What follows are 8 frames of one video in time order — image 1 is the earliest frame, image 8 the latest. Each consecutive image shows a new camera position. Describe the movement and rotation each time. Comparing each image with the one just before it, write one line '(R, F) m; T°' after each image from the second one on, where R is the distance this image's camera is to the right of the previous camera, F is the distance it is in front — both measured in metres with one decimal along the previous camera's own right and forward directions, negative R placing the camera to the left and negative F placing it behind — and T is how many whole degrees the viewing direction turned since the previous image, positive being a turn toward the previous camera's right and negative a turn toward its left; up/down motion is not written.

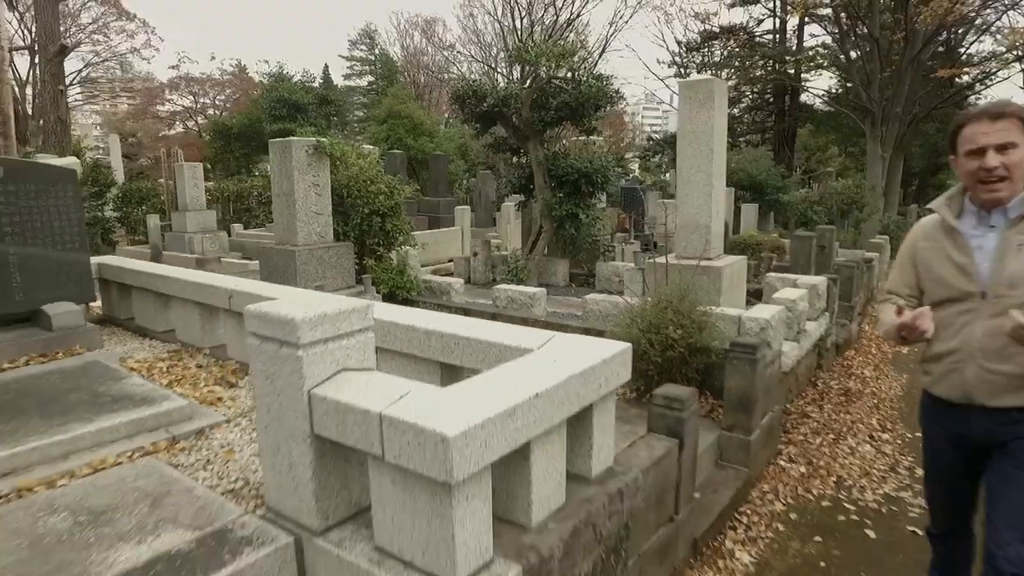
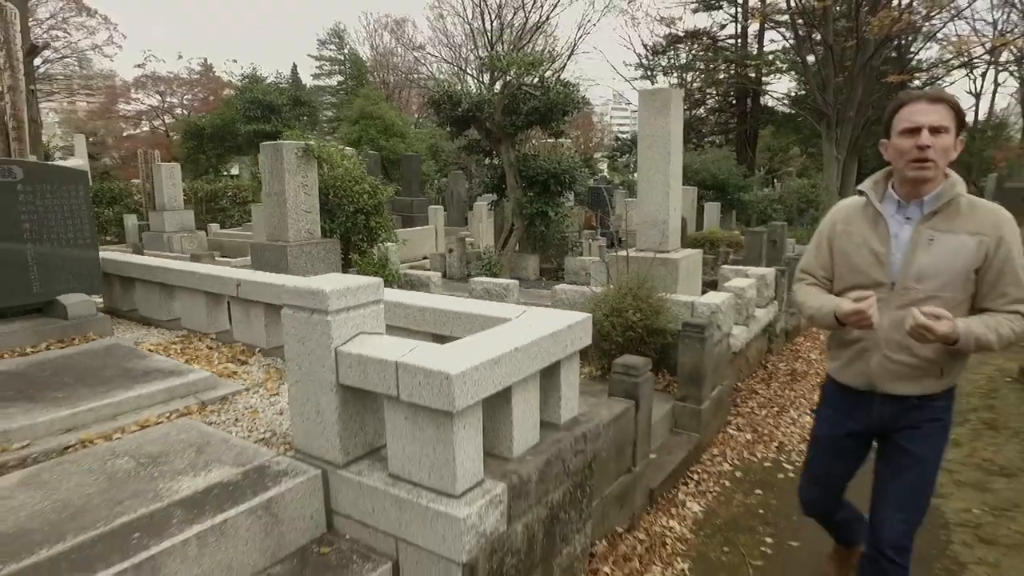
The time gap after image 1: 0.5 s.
(0.0, -0.4) m; +3°
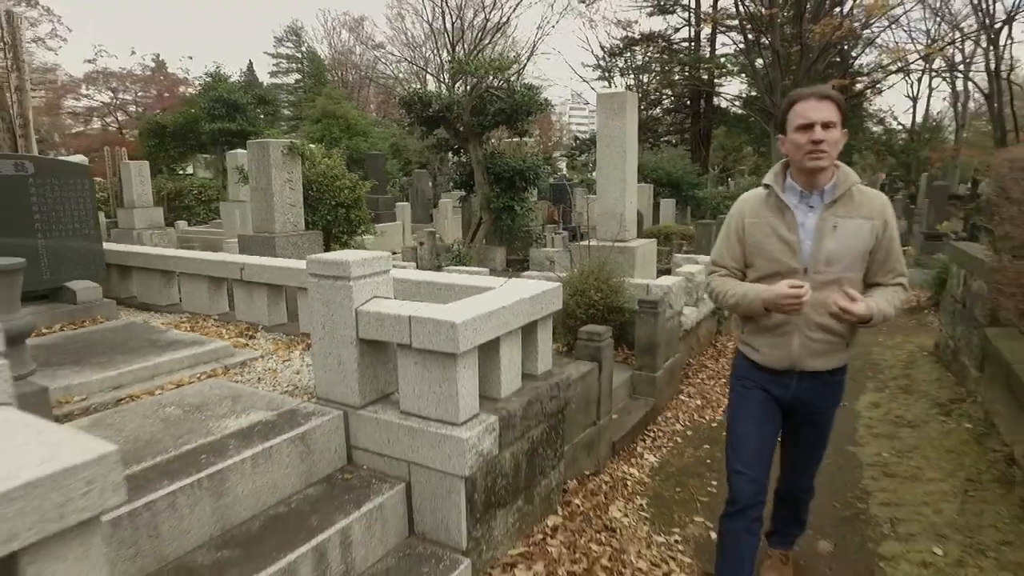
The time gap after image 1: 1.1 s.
(-0.1, -0.5) m; +3°
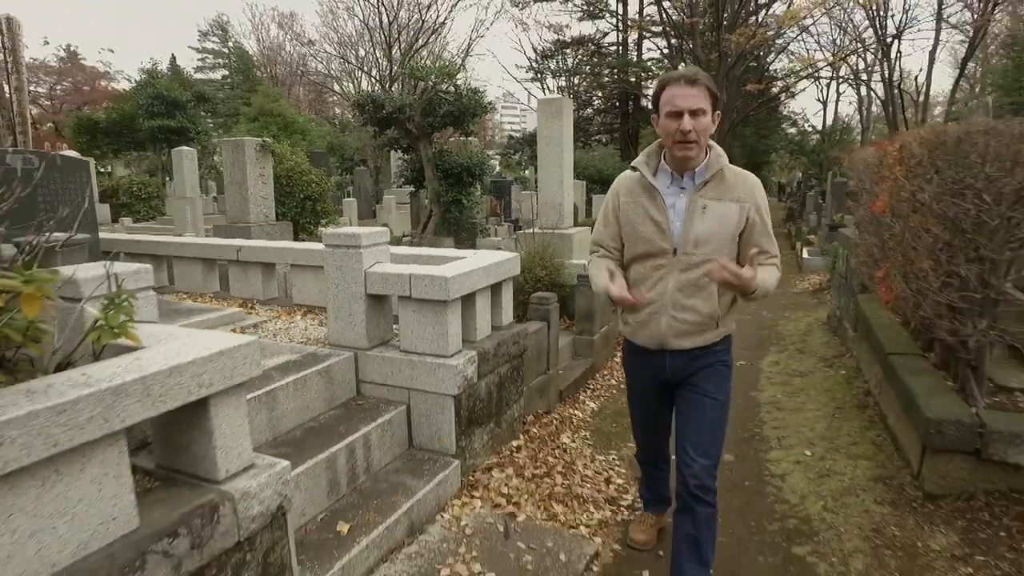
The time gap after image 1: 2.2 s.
(-0.2, -0.8) m; +6°
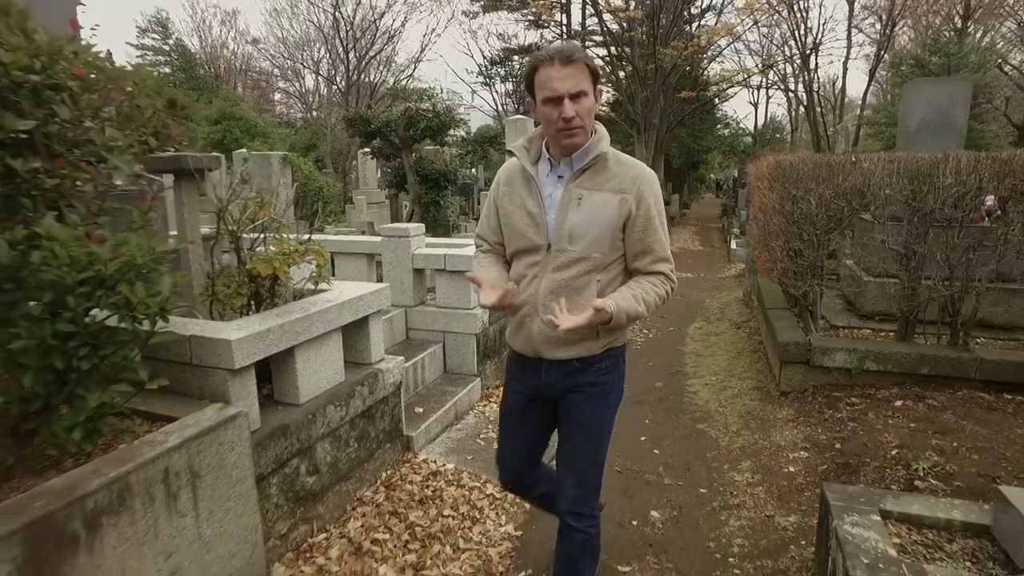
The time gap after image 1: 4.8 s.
(-0.4, -1.5) m; +5°
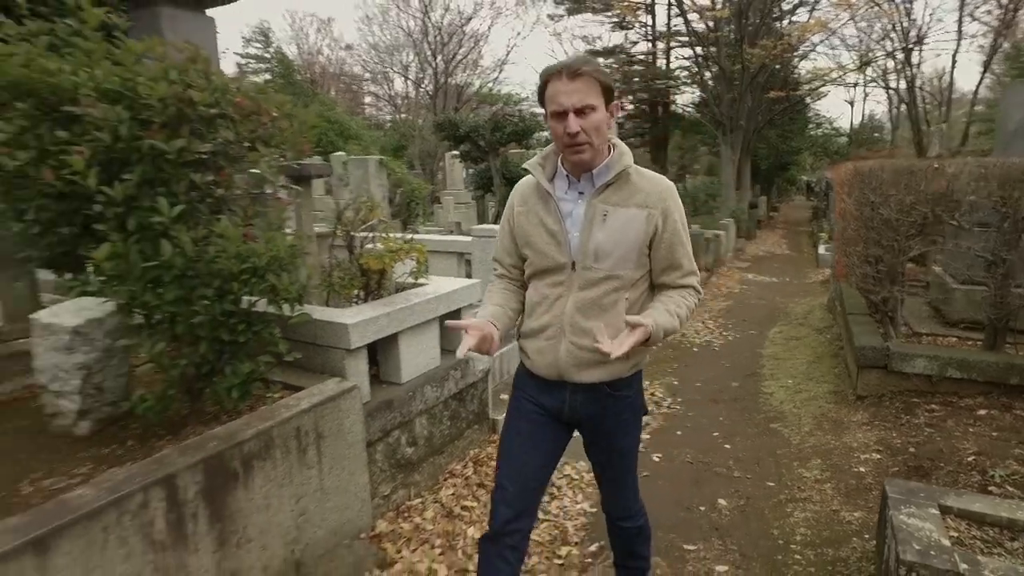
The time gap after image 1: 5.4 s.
(0.0, -0.3) m; -7°
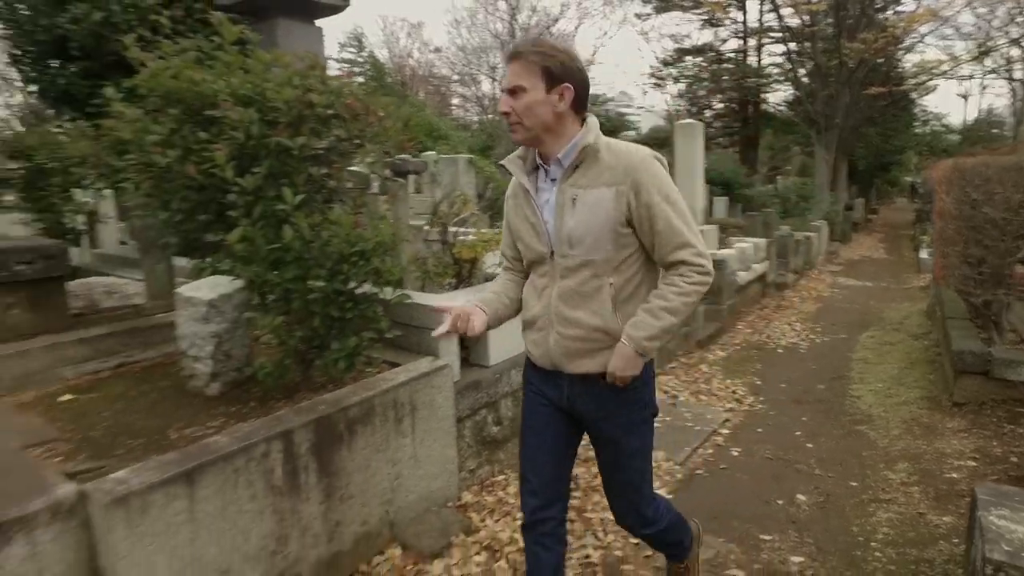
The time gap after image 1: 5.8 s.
(0.0, -0.2) m; -7°
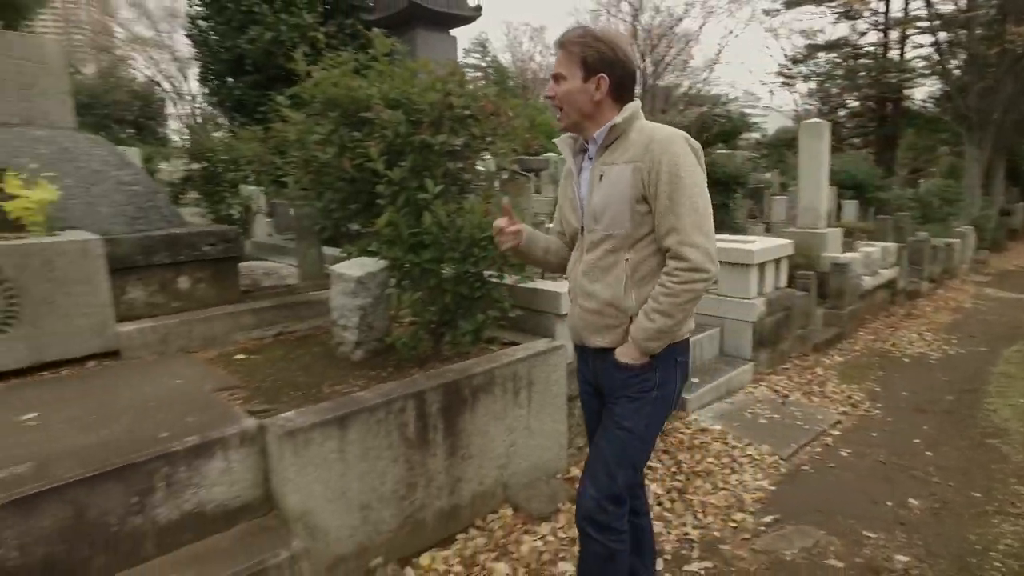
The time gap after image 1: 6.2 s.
(0.0, -0.2) m; -10°
